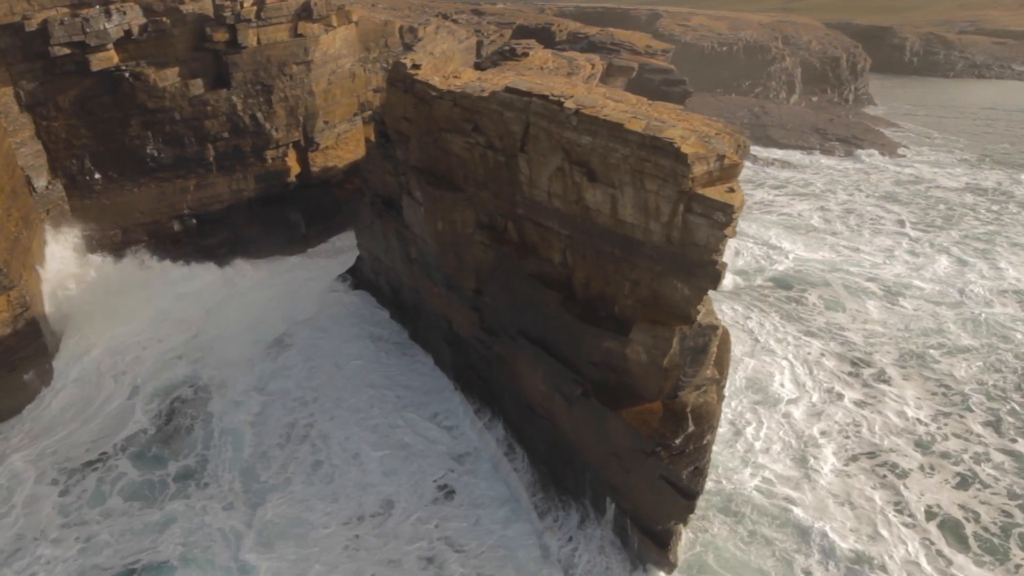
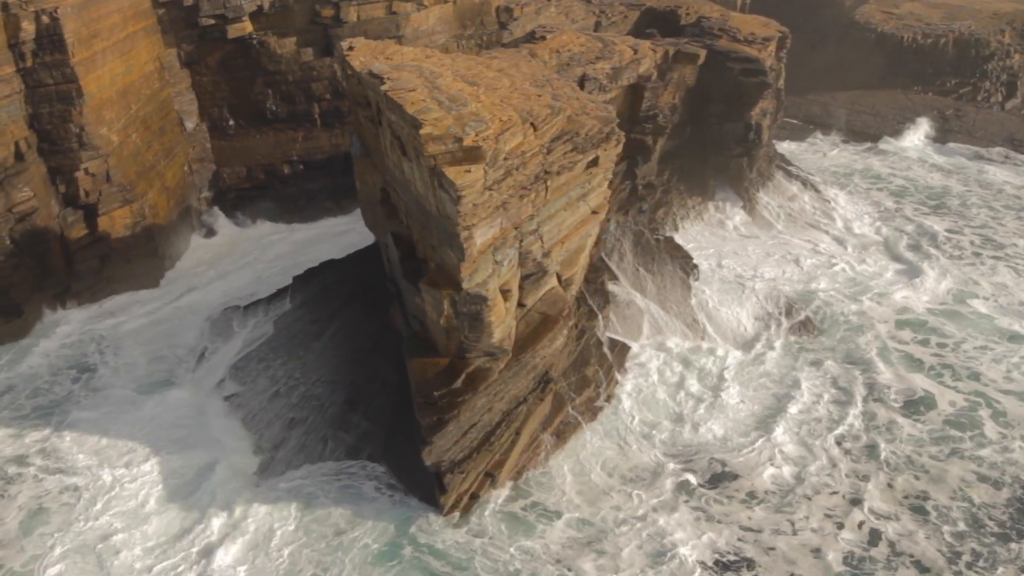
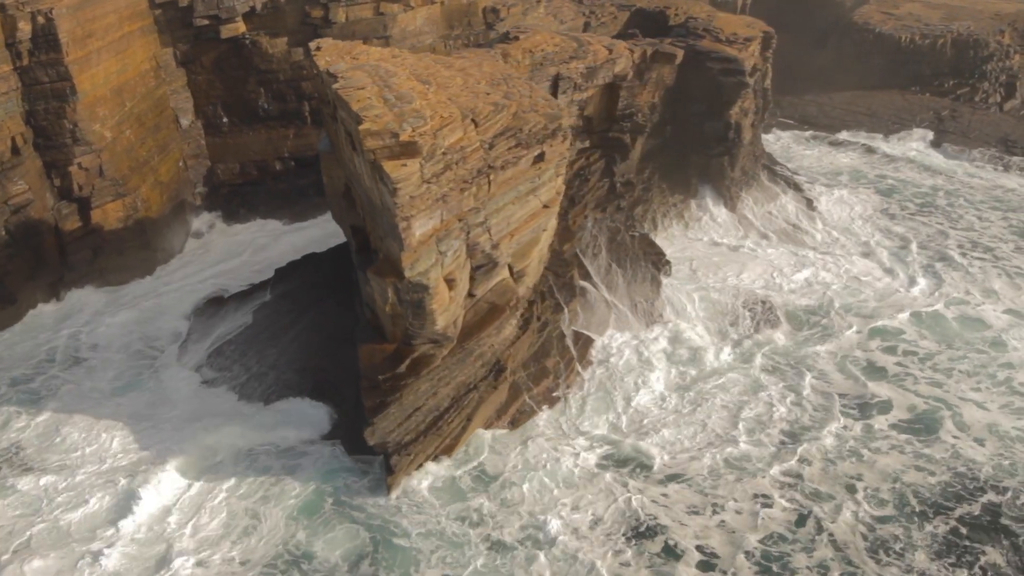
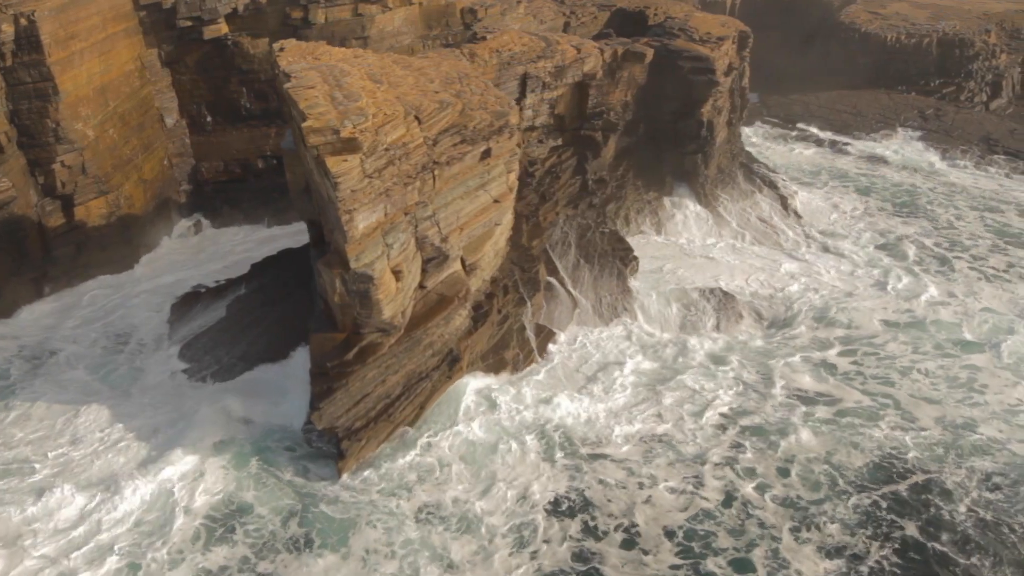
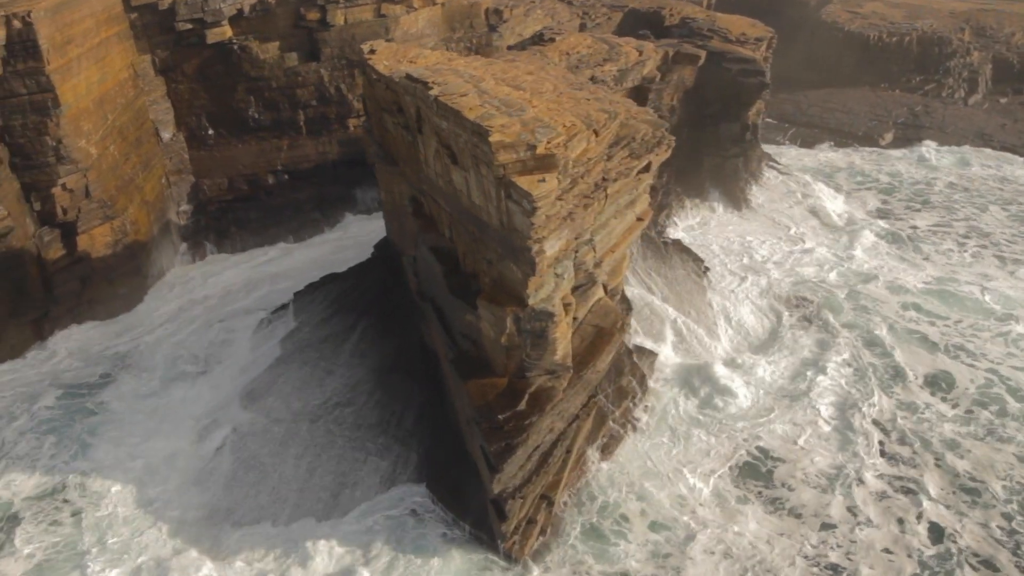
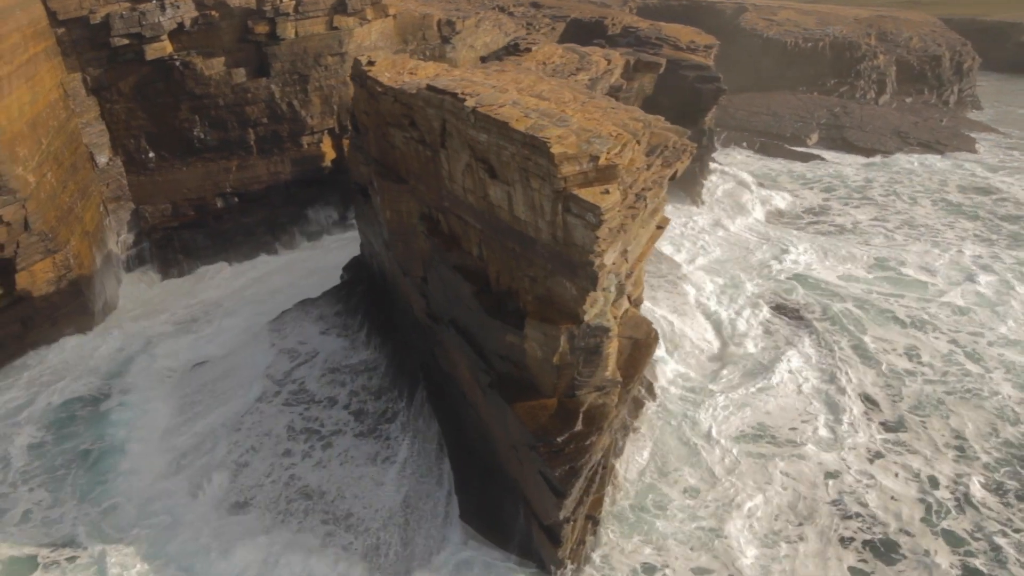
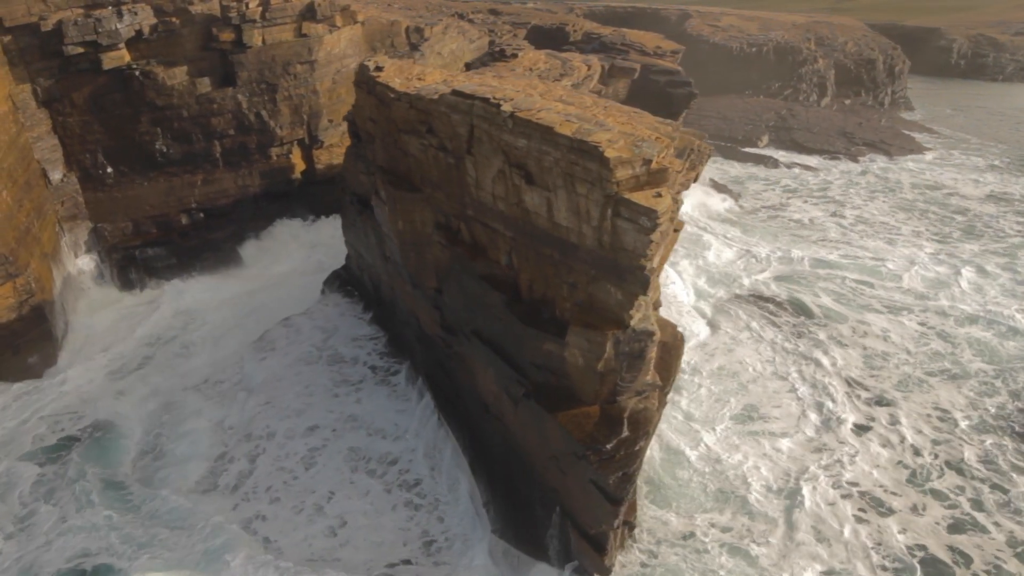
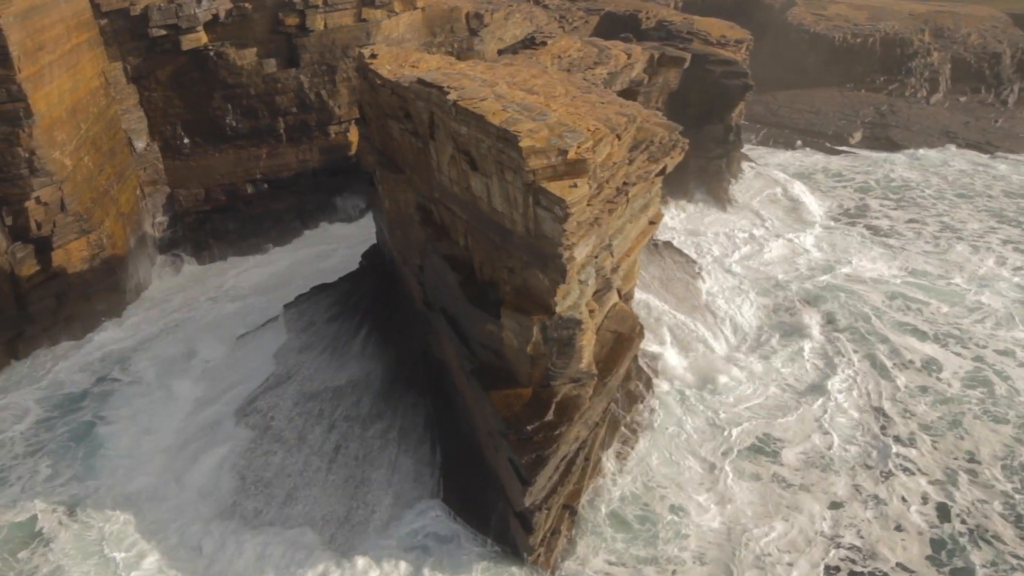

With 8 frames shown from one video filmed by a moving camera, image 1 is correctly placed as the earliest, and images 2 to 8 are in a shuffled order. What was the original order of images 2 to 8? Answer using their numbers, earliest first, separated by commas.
7, 6, 8, 5, 2, 3, 4
